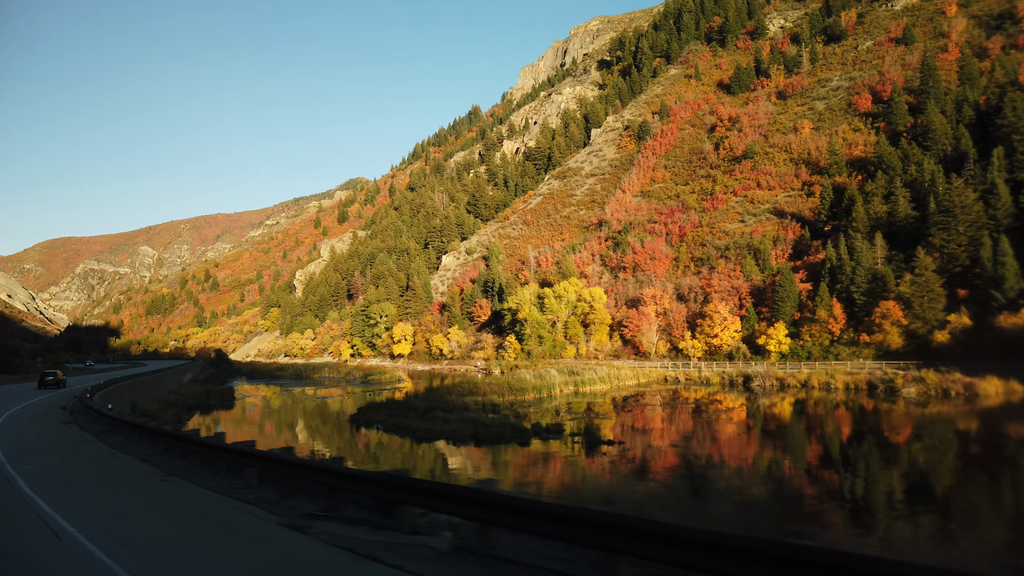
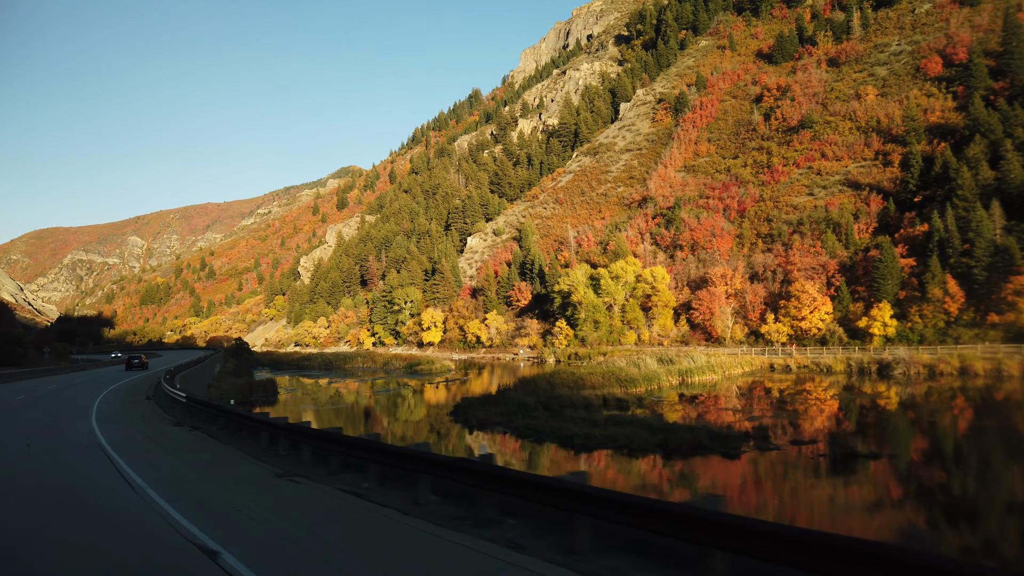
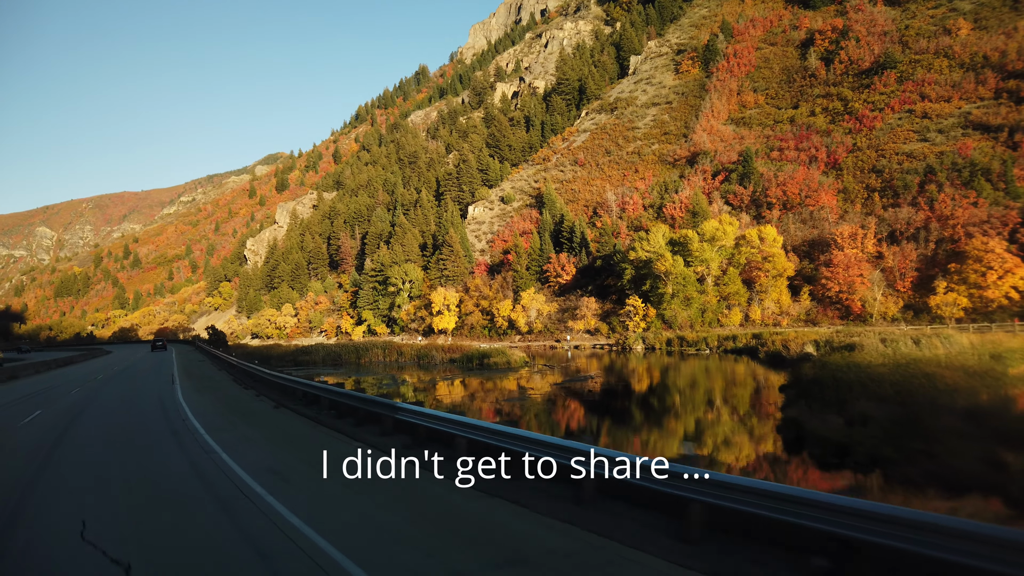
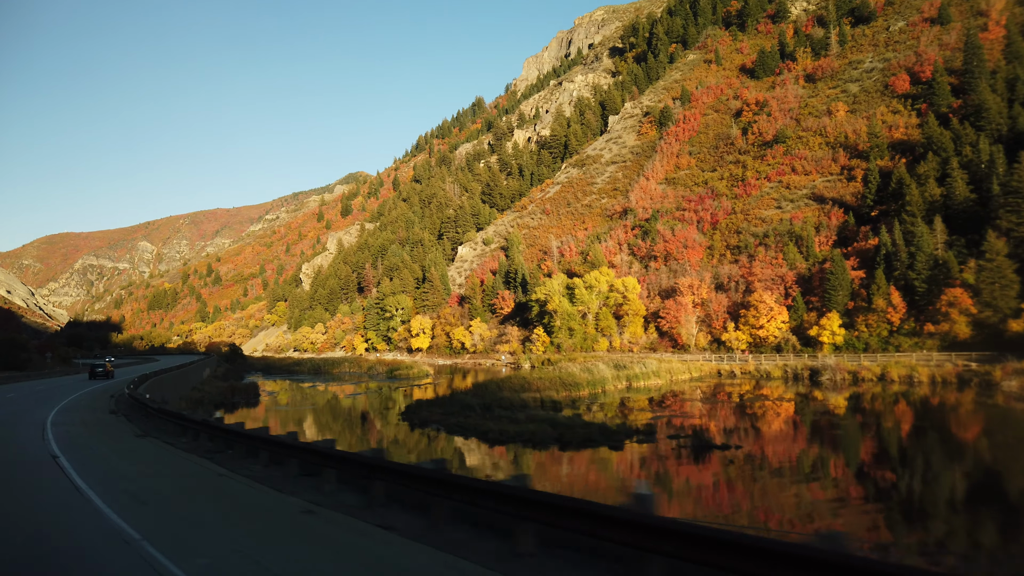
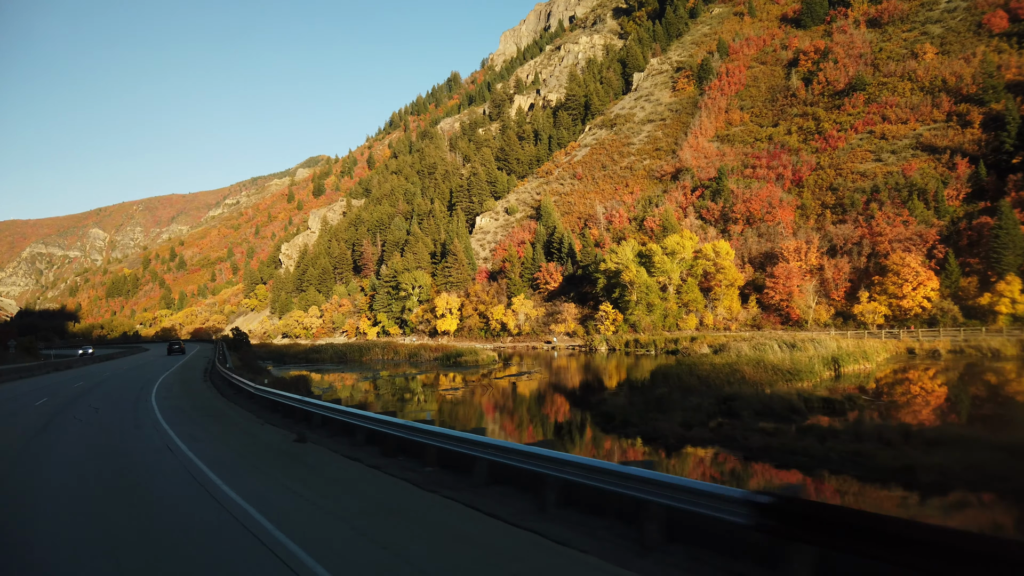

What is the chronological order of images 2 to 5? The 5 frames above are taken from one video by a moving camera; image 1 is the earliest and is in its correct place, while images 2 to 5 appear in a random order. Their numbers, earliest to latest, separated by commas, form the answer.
4, 2, 5, 3
